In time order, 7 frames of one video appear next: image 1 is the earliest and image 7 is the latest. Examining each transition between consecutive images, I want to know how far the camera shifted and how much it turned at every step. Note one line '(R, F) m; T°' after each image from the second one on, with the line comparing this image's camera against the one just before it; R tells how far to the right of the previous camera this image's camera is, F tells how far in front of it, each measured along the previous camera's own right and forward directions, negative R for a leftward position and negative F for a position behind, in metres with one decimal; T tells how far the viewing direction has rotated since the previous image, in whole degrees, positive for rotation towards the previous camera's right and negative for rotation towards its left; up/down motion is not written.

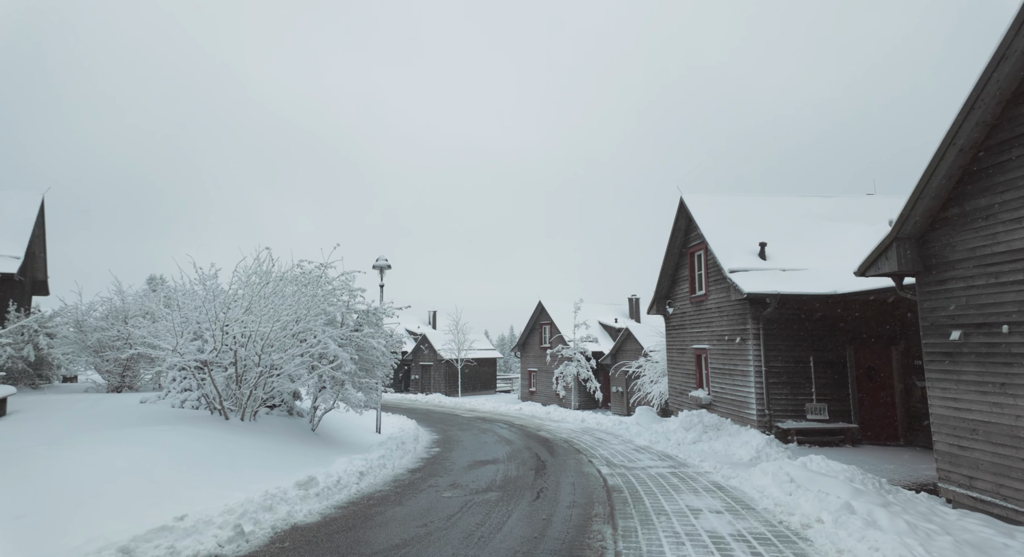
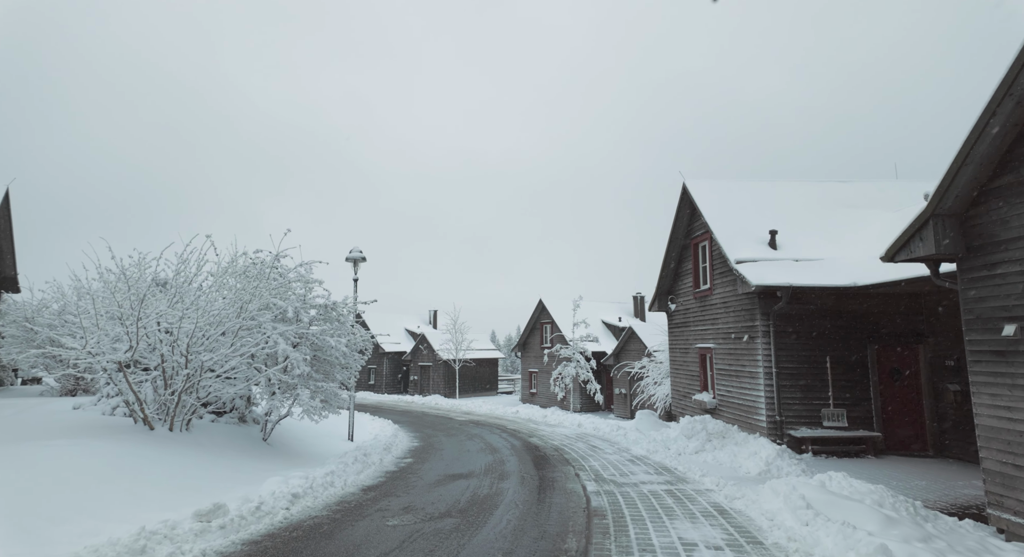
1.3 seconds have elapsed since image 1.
(+0.6, +1.6) m; -1°
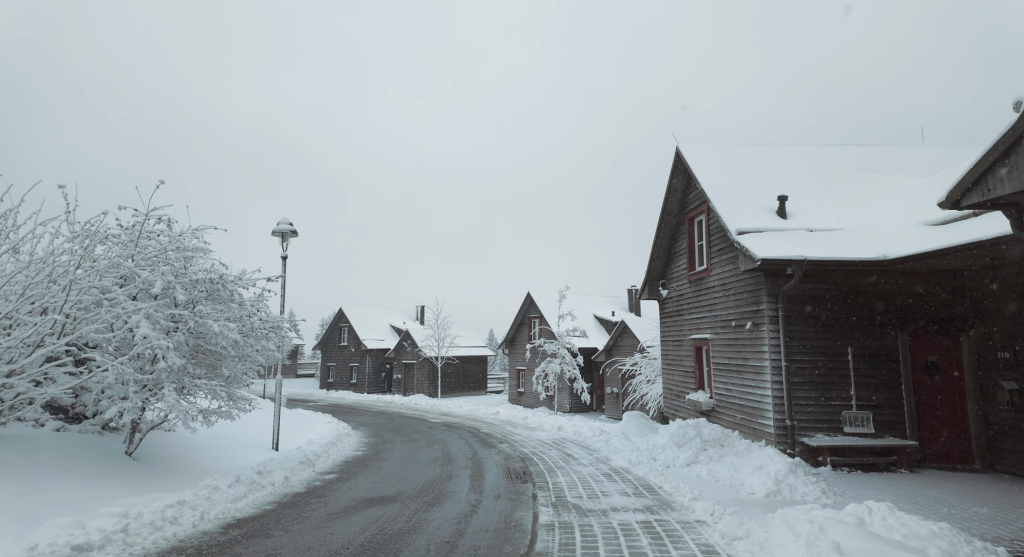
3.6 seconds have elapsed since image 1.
(+0.9, +2.7) m; 0°
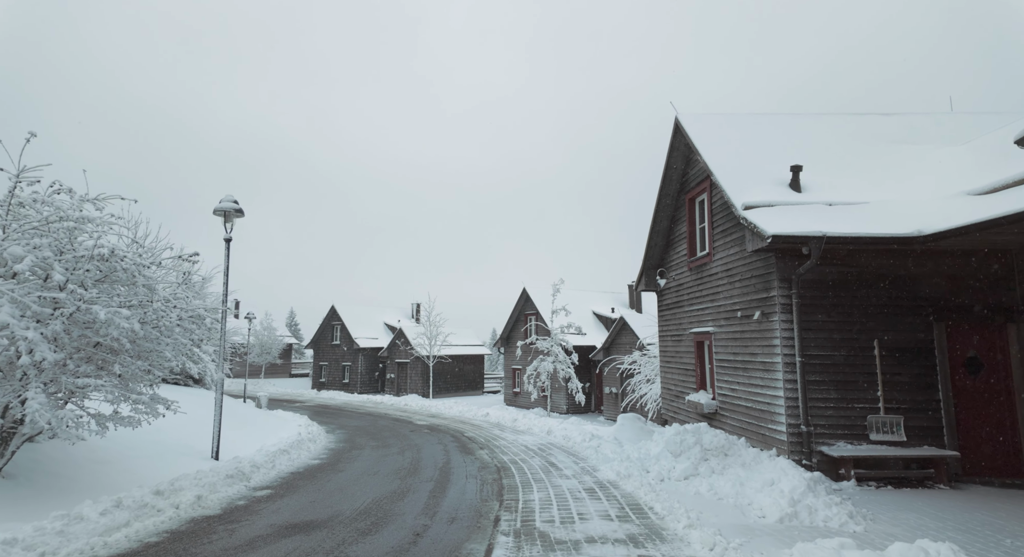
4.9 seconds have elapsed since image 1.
(+0.6, +1.8) m; 0°
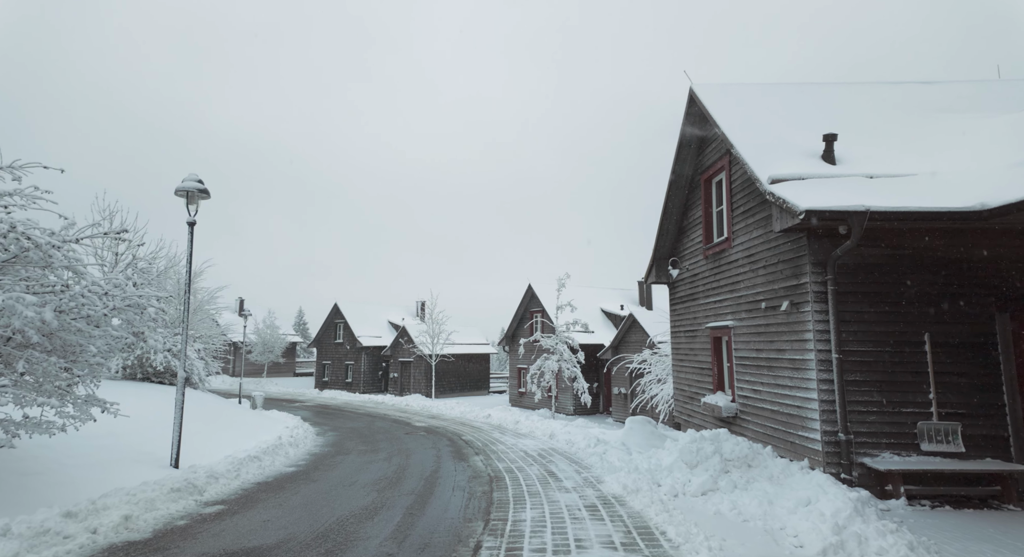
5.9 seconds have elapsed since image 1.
(+0.3, +1.4) m; -1°
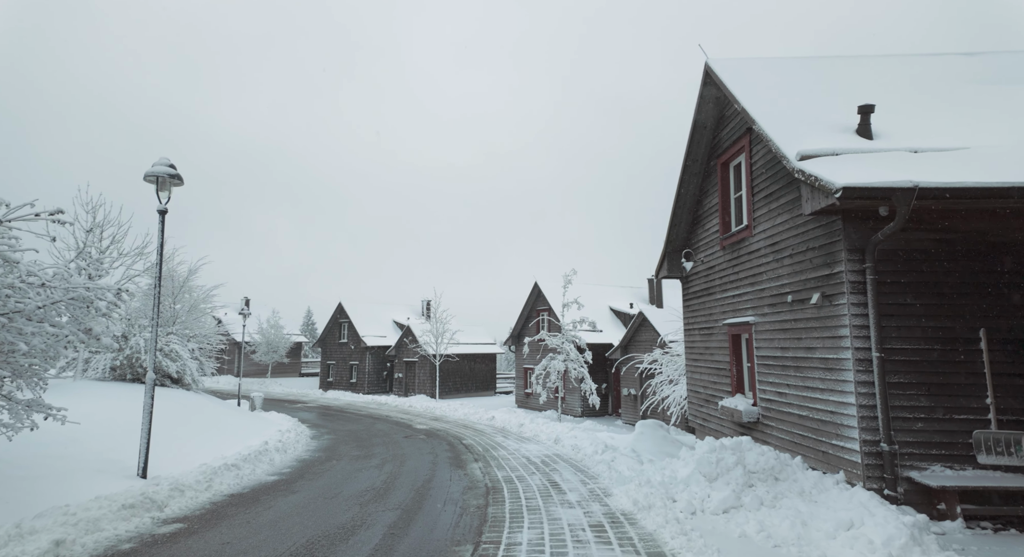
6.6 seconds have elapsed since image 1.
(+0.2, +1.0) m; -1°
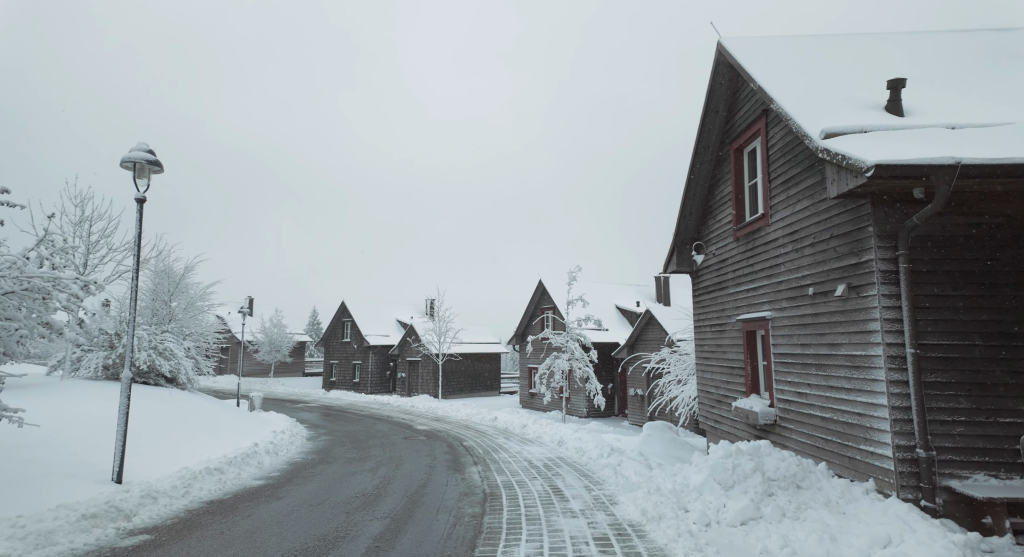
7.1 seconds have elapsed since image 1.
(+0.1, +0.7) m; -1°
